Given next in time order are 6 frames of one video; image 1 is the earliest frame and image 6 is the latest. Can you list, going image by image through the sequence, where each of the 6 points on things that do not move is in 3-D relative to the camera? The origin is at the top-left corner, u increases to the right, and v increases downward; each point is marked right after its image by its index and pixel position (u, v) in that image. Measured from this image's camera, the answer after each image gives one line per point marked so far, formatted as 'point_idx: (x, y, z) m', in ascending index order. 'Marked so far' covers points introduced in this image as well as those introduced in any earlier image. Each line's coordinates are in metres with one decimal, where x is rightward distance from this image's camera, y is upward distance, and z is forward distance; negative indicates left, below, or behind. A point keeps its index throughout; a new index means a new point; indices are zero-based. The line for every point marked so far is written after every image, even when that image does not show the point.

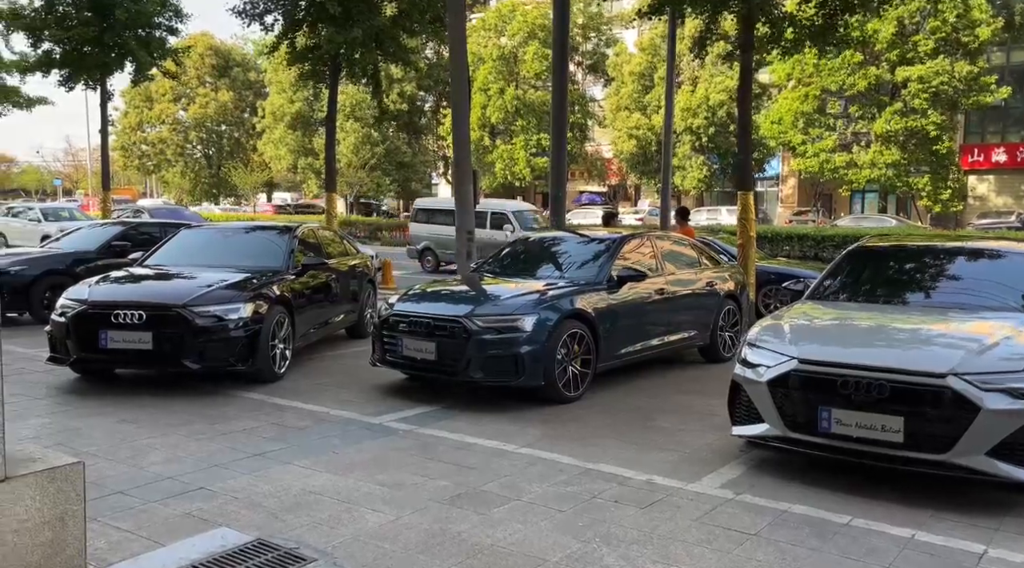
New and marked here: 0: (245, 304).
0: (-2.3, -0.2, +7.9) m
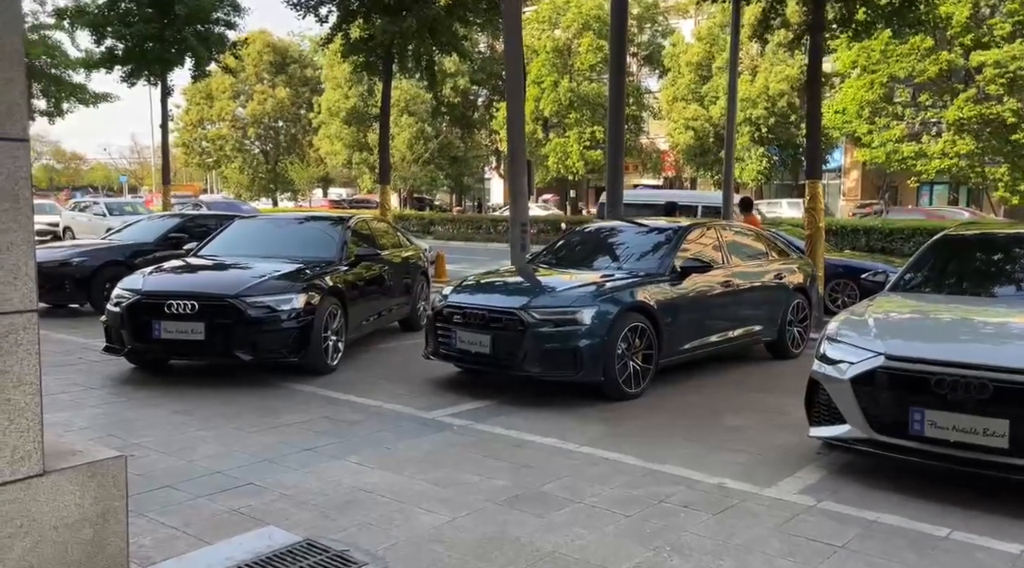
0: (-1.8, -0.1, +7.8) m
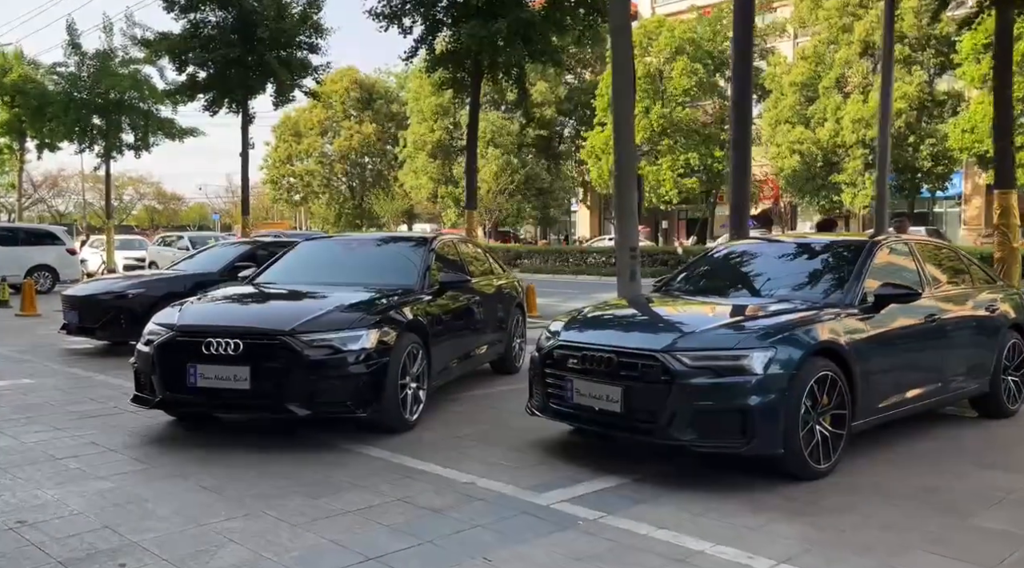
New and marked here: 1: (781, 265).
0: (-0.9, -0.3, +6.2) m
1: (+1.8, +0.1, +6.2) m
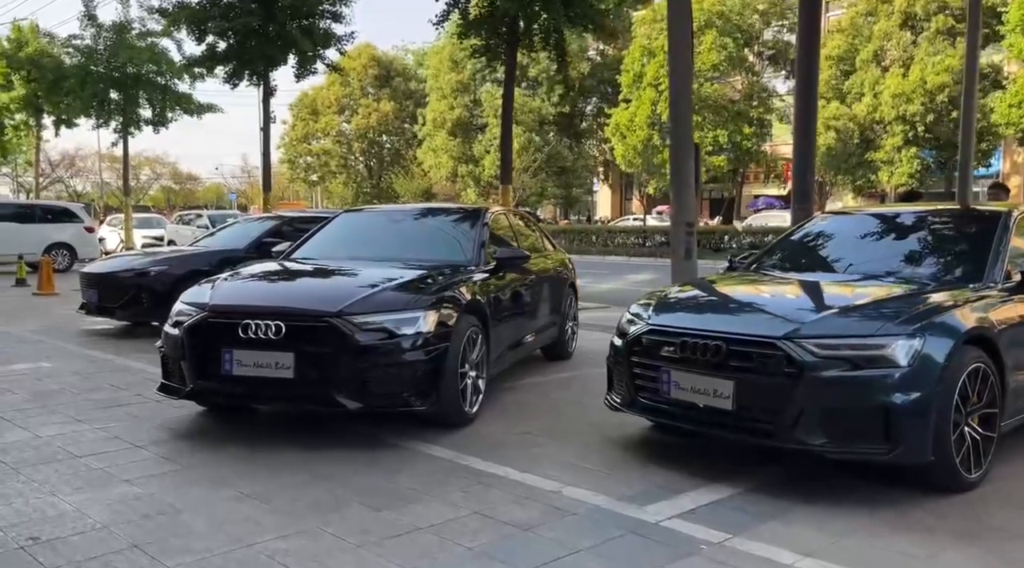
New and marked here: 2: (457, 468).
0: (-0.5, -0.2, +5.5) m
1: (+2.2, +0.3, +5.4) m
2: (-0.3, -0.9, +4.5) m
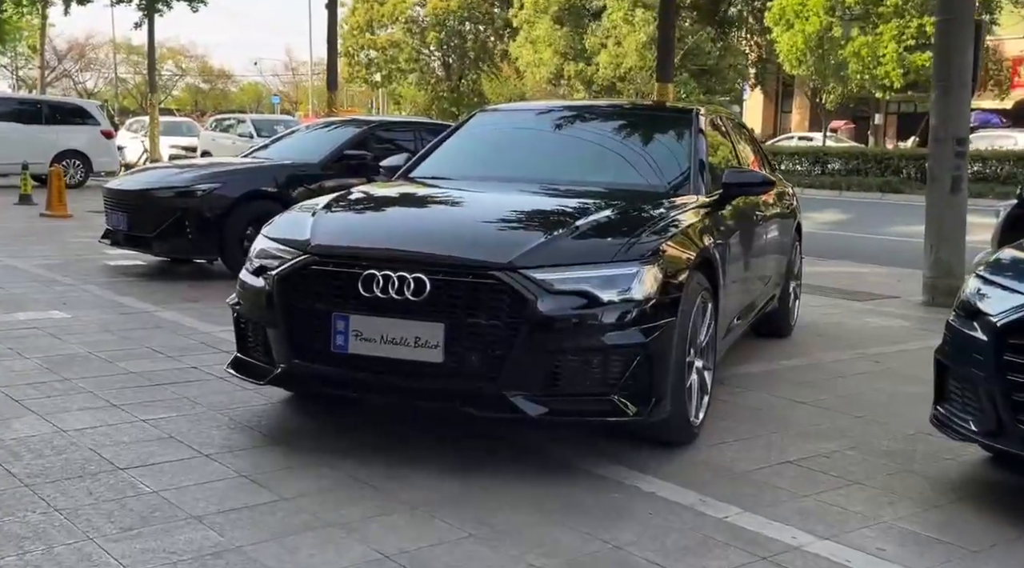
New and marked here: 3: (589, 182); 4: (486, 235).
0: (+0.6, -0.1, +2.8) m
1: (+3.4, +0.3, +2.6) m
2: (+0.8, -0.9, +1.9) m
3: (+0.6, +0.7, +6.8) m
4: (0.0, +0.1, +2.8) m
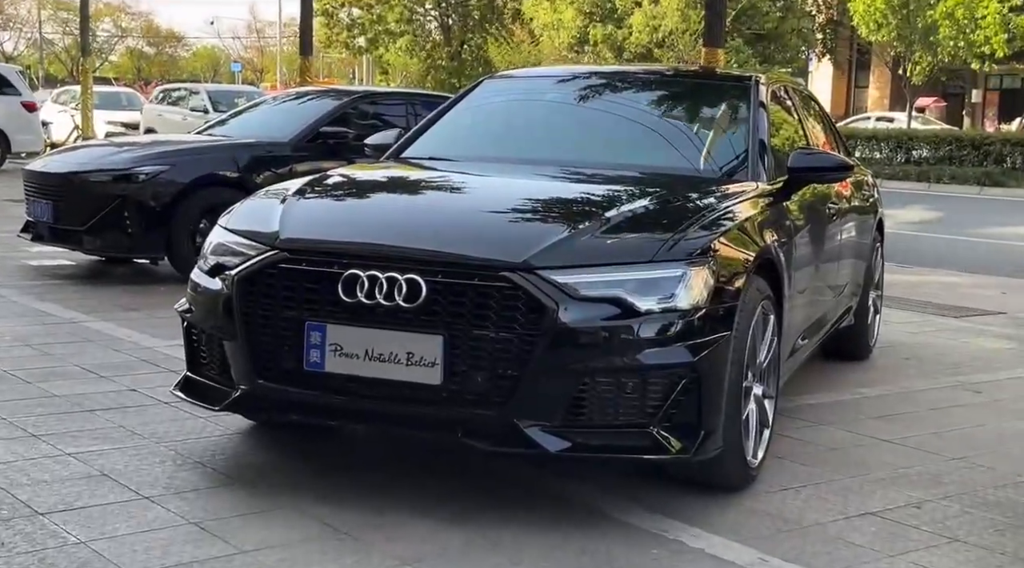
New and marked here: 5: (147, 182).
0: (+0.7, -0.1, +1.6) m
1: (+3.4, +0.2, +1.3) m
2: (+0.8, -0.9, +0.7) m
3: (+0.7, +0.7, +5.6) m
4: (0.0, 0.0, +1.7) m
5: (-2.4, +0.7, +6.6) m
